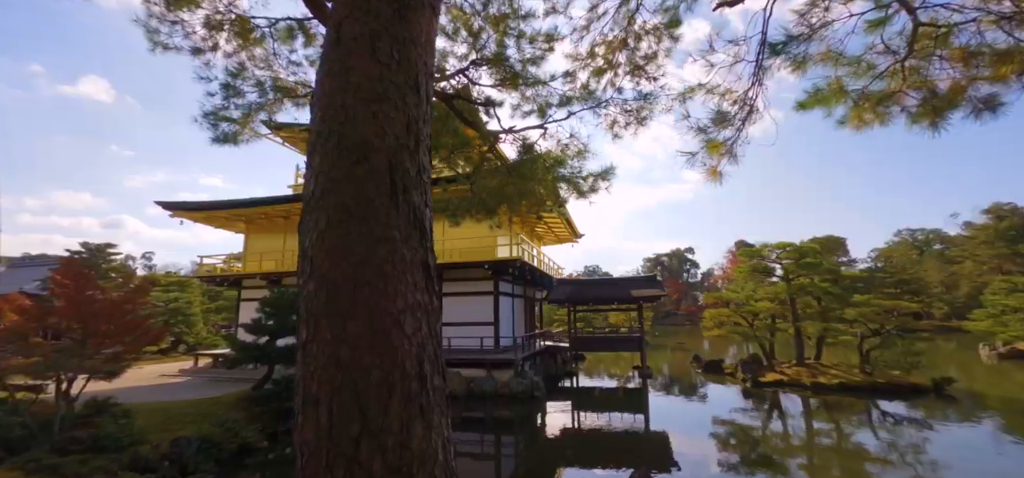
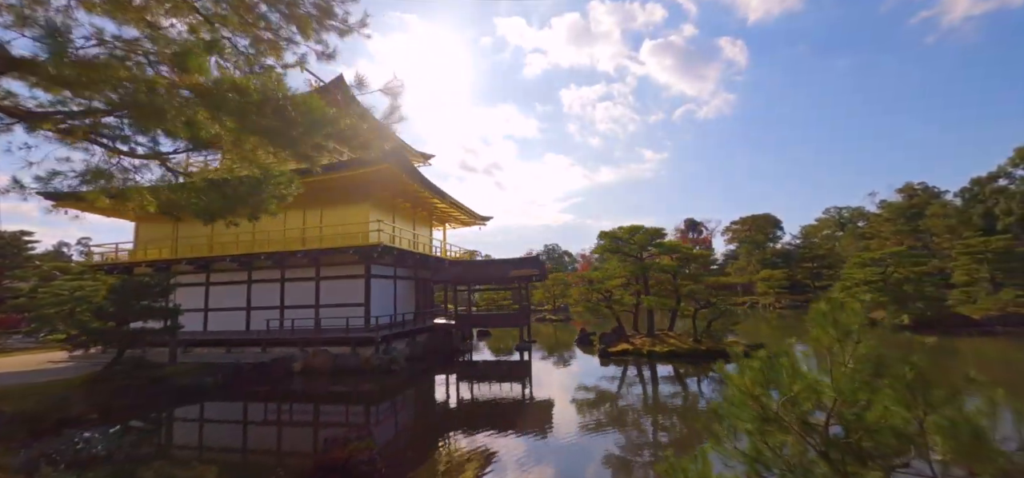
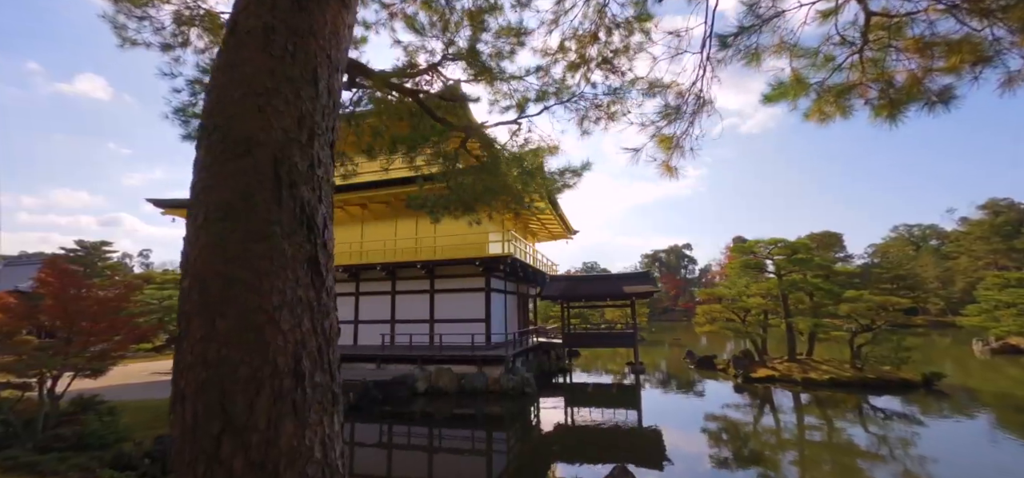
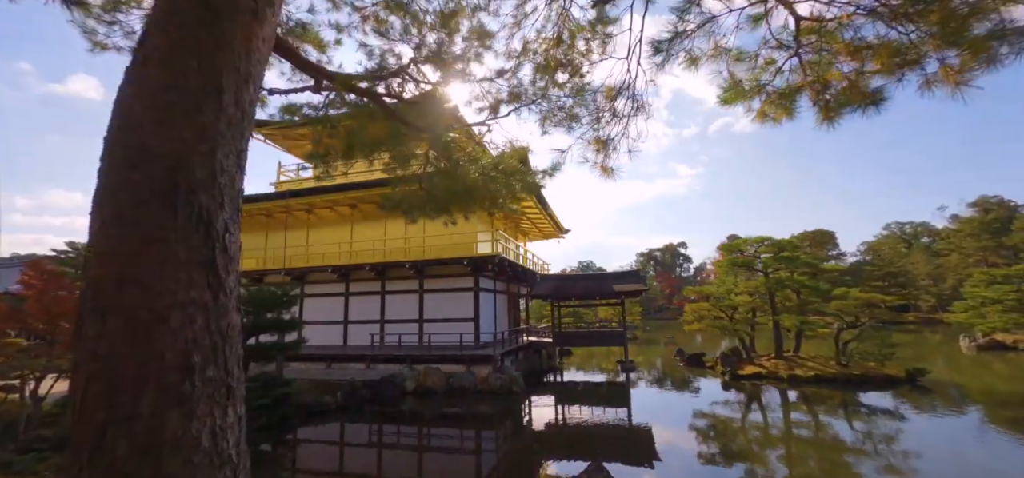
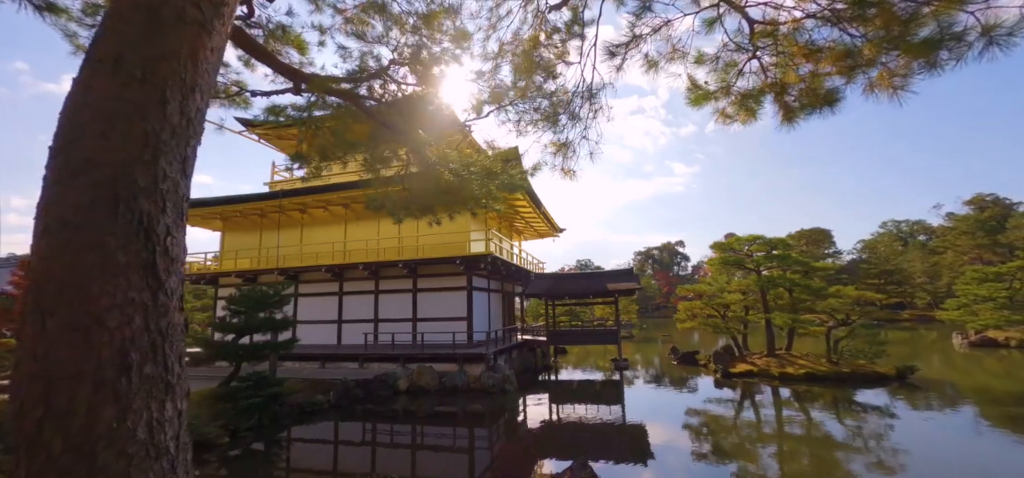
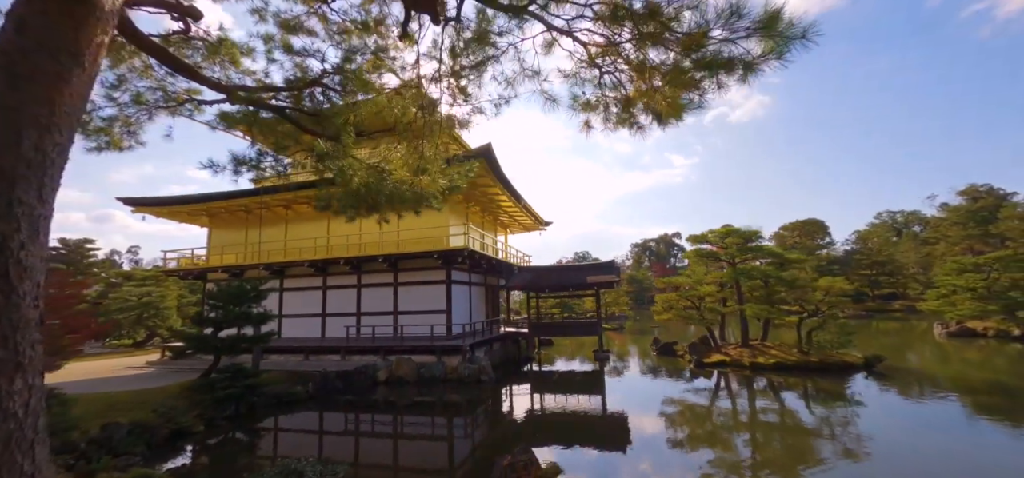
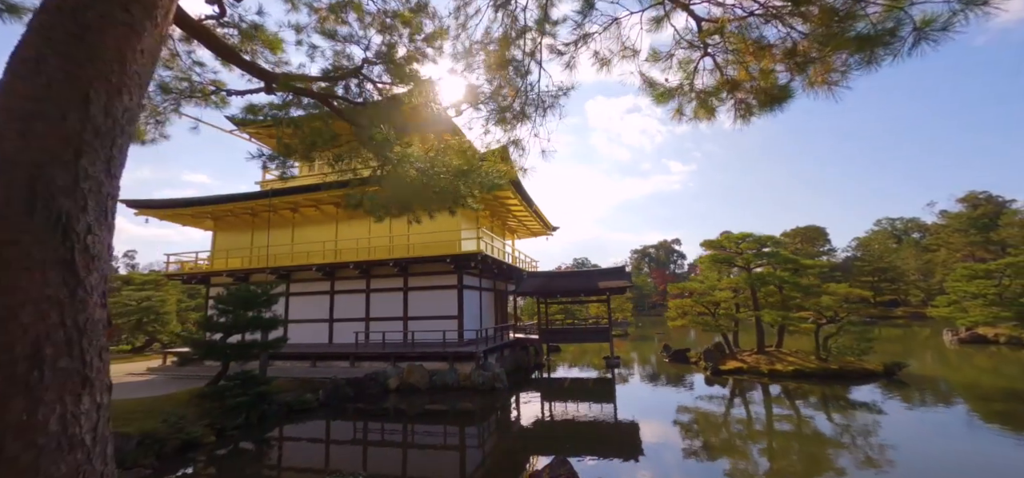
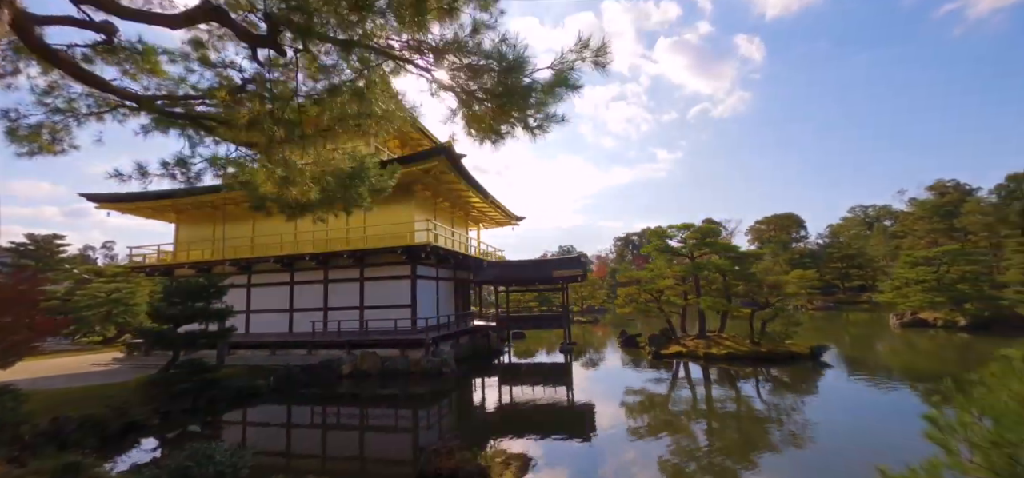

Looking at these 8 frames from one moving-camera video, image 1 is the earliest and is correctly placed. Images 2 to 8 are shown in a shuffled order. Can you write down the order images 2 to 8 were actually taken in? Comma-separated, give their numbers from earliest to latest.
3, 4, 5, 7, 6, 8, 2
